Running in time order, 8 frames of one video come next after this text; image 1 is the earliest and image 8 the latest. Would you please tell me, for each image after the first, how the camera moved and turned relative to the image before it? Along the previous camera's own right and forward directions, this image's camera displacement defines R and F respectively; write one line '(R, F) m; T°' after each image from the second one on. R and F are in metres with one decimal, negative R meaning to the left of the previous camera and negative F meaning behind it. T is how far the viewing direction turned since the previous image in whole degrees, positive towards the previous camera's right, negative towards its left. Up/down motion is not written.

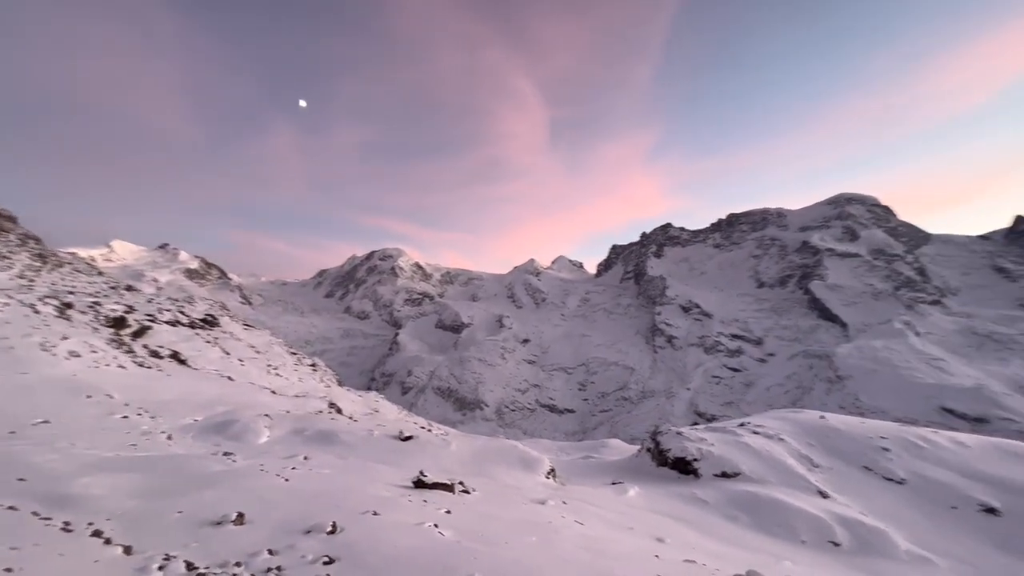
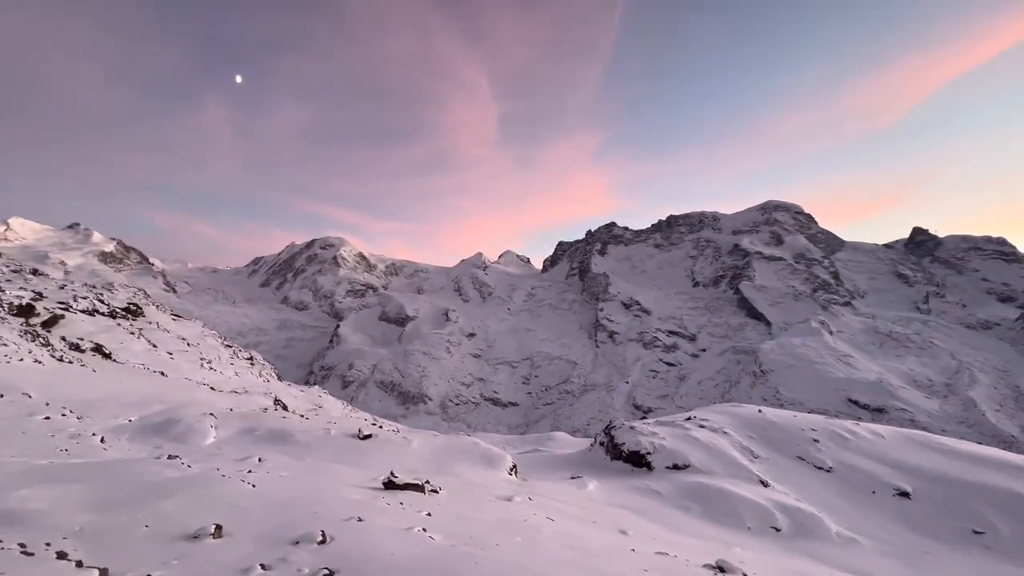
(-0.8, 0.0) m; +7°
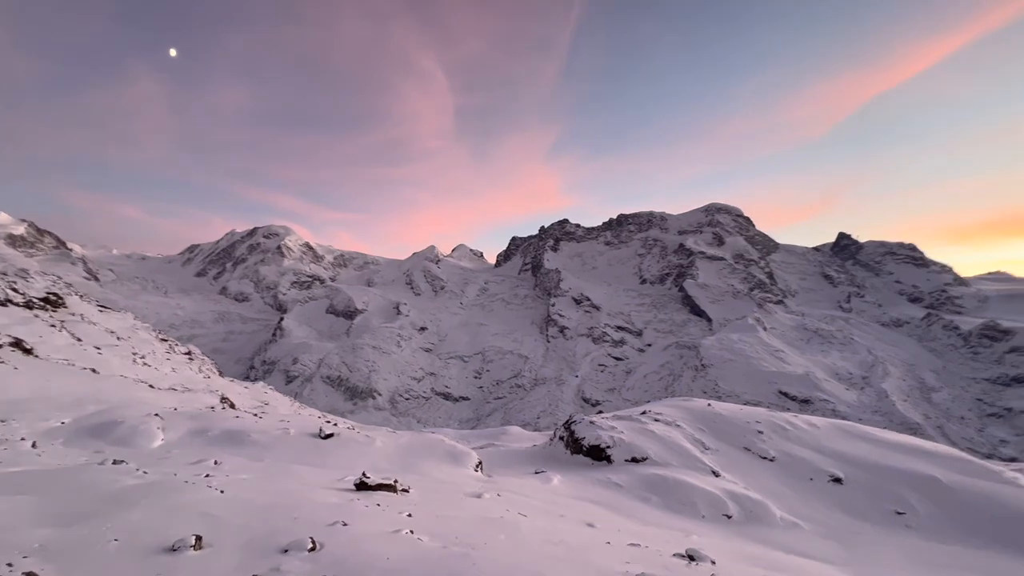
(-0.6, 0.0) m; +6°
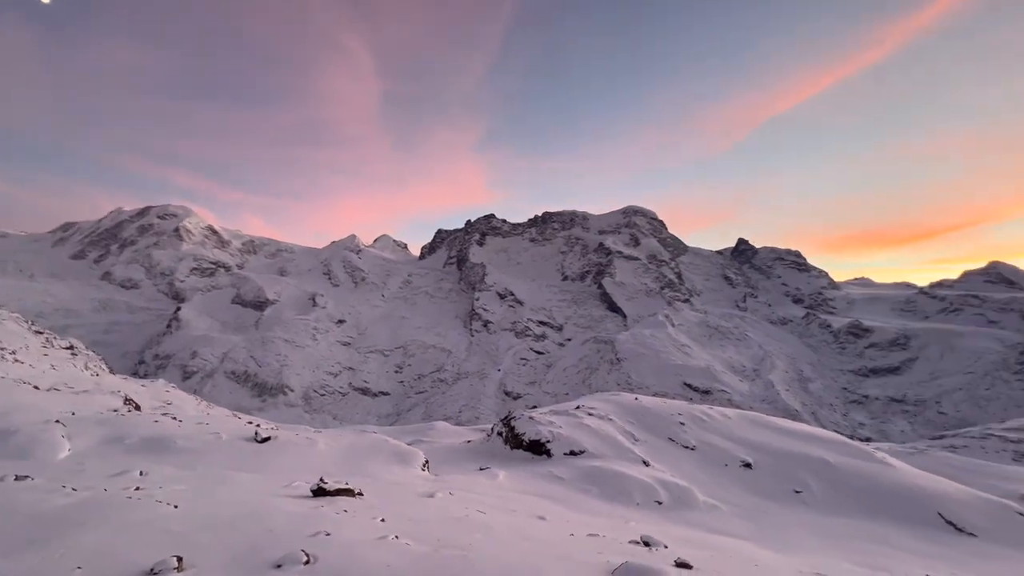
(-1.0, -0.2) m; +9°
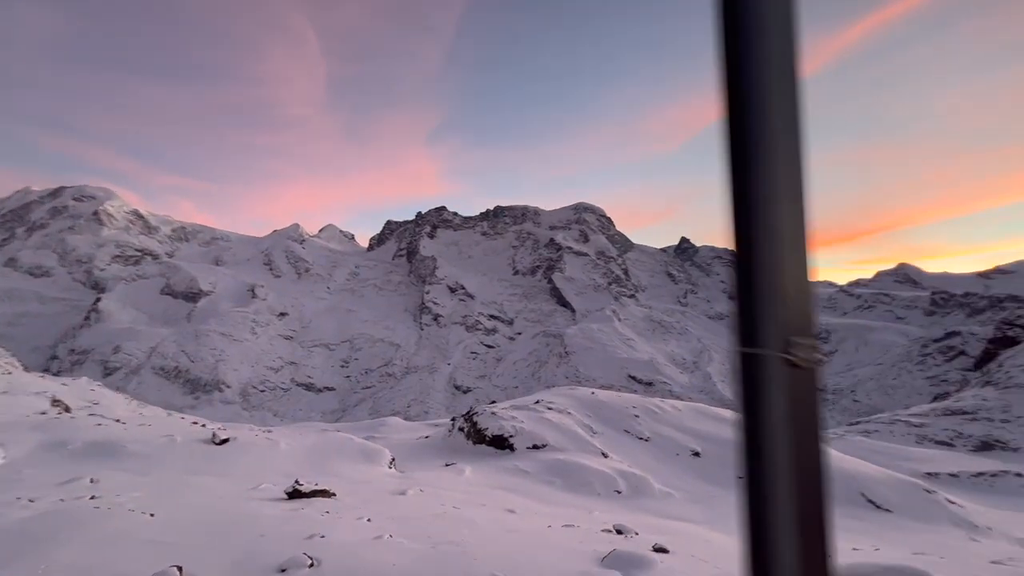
(-0.7, -0.3) m; +6°
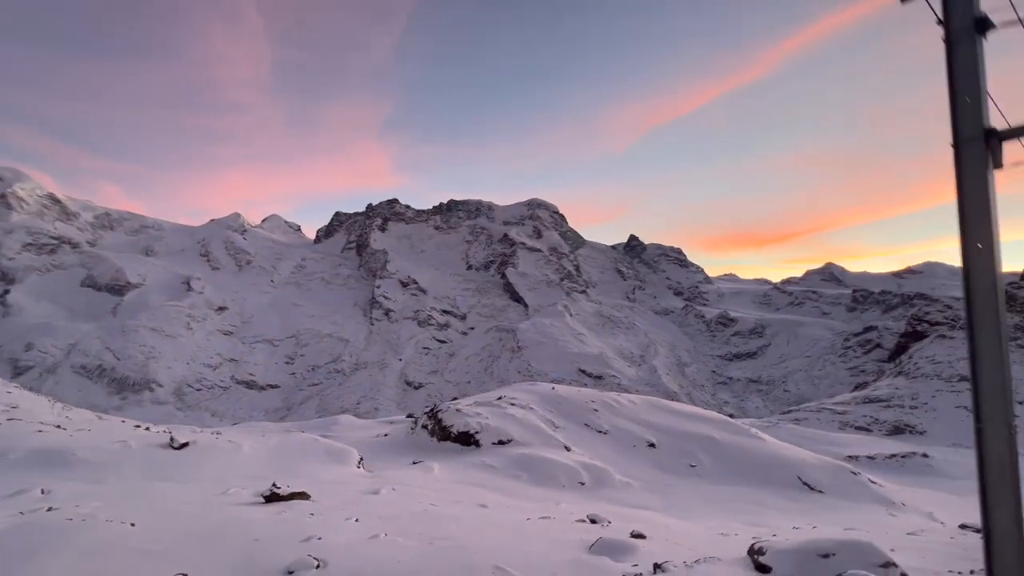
(-0.7, -0.3) m; +6°
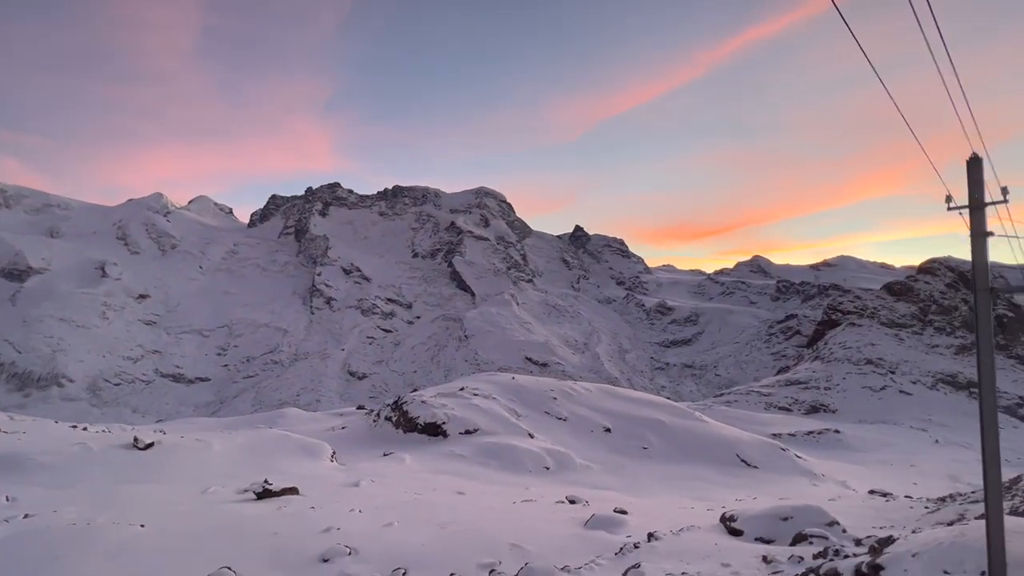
(-1.0, -0.6) m; +7°
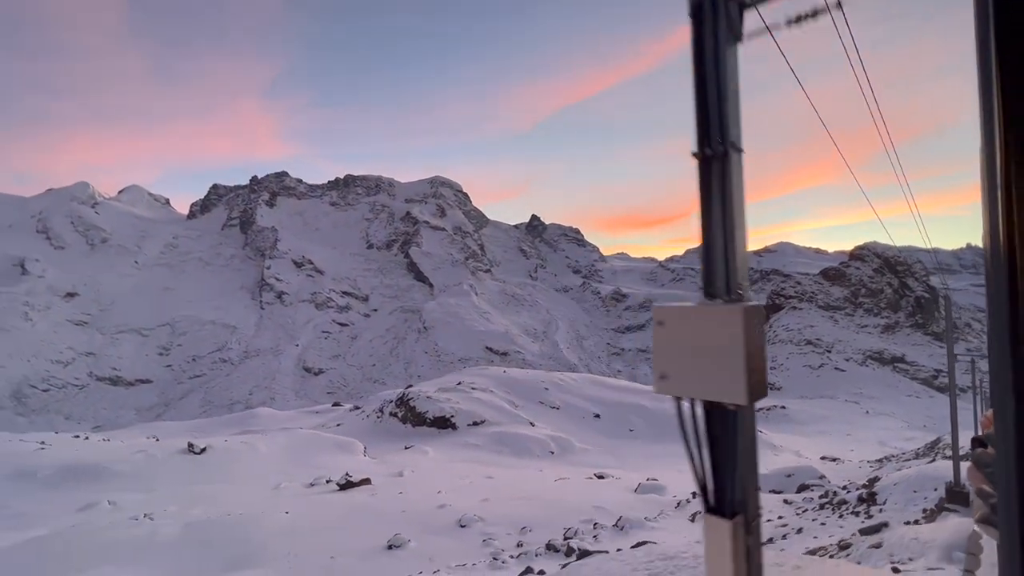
(-2.4, -1.9) m; +5°
